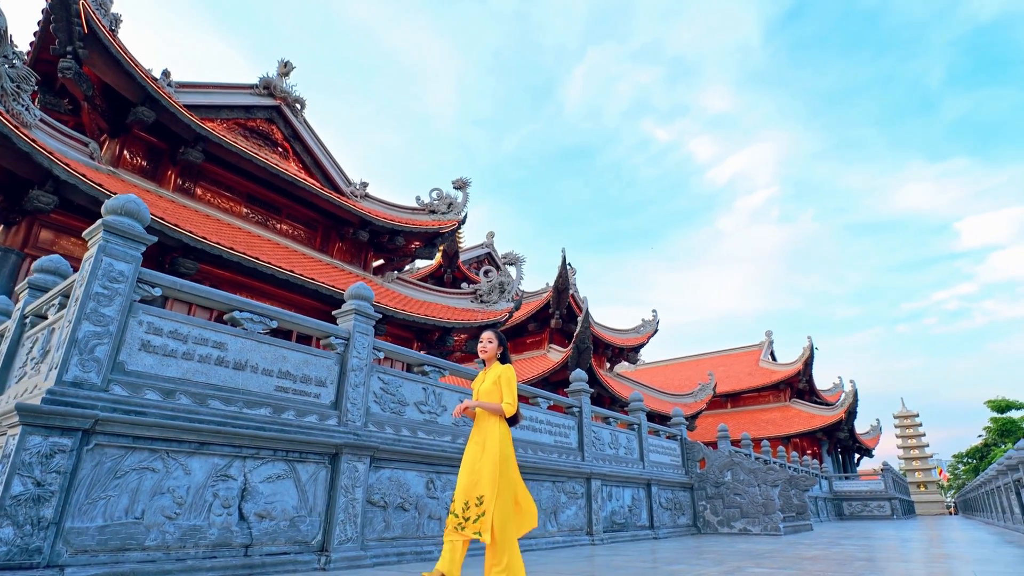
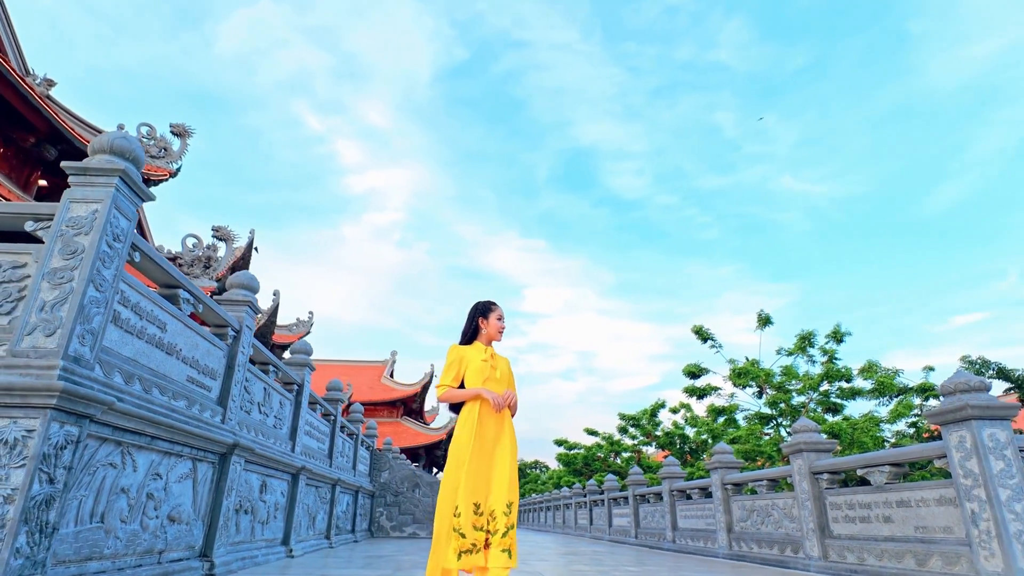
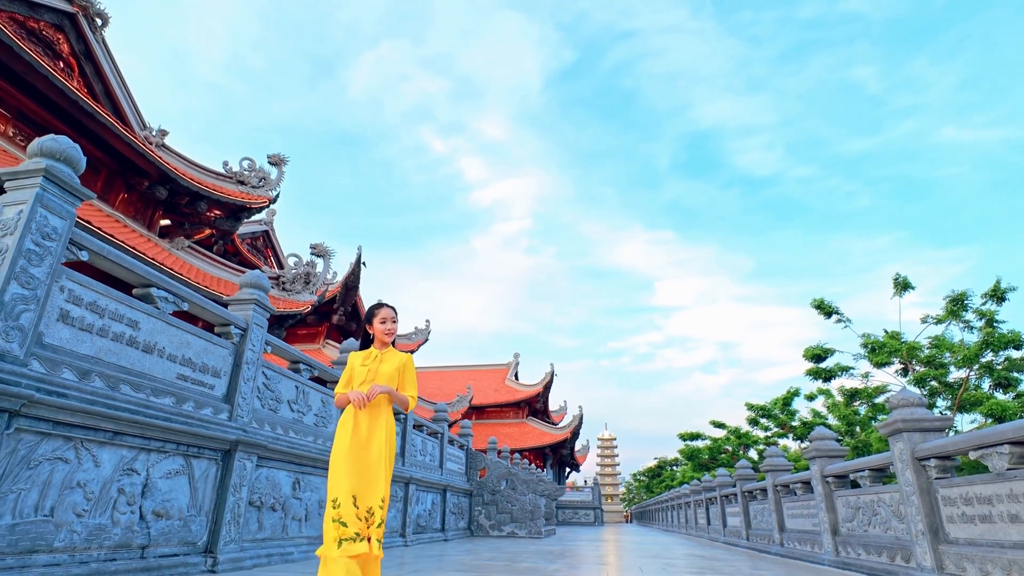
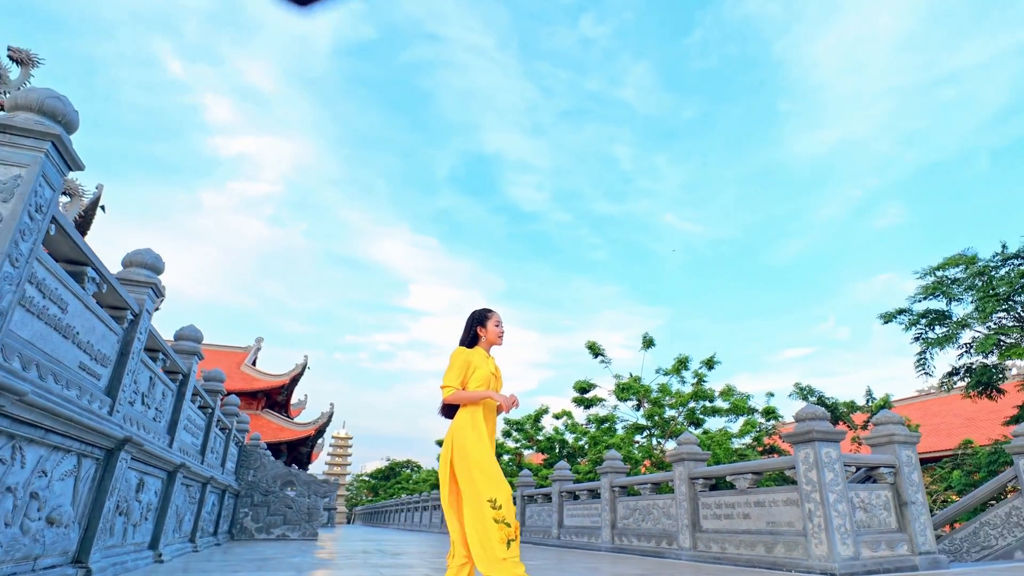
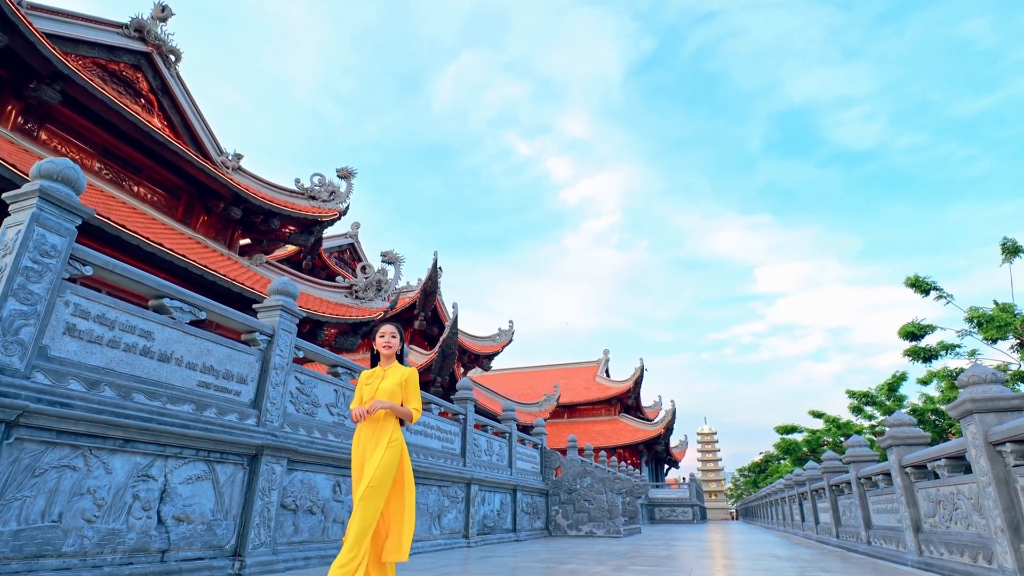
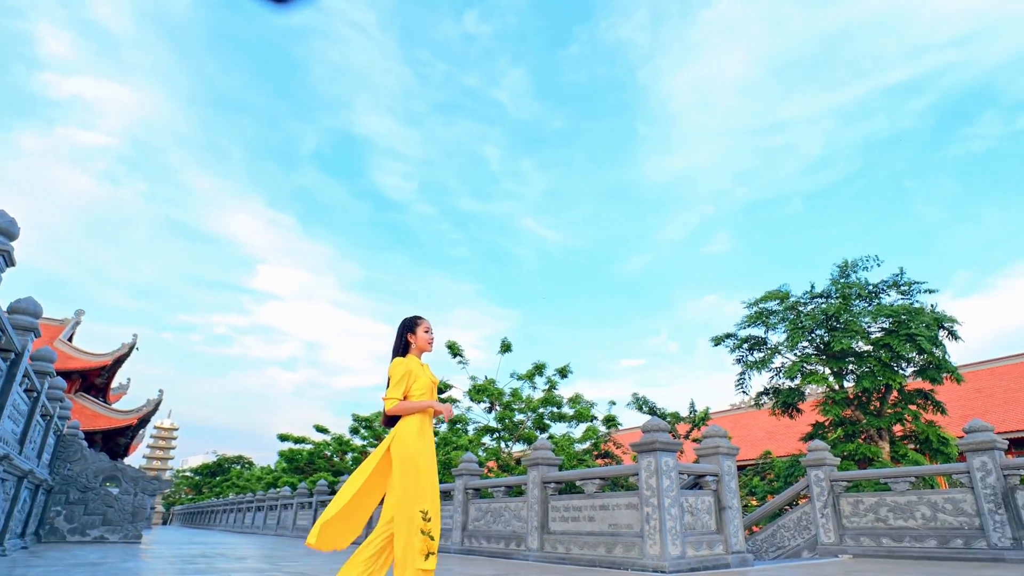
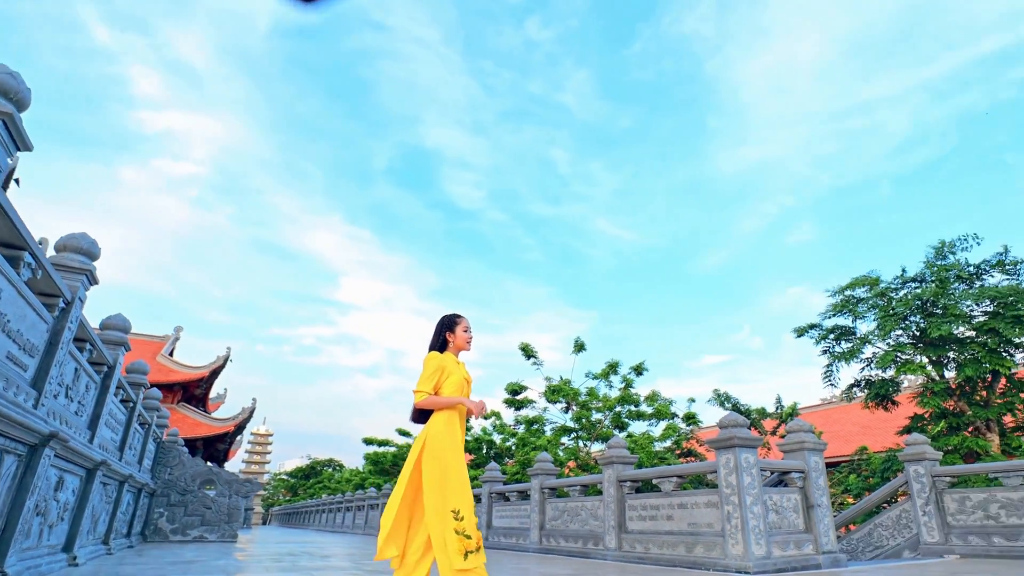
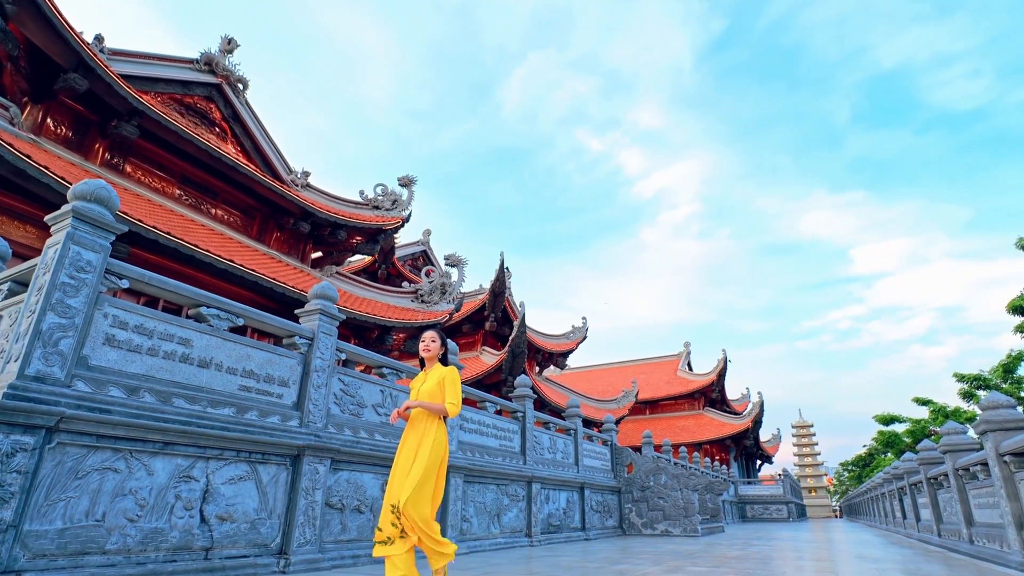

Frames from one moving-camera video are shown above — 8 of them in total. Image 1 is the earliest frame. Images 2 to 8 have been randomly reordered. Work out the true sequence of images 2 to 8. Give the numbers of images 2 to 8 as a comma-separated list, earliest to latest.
8, 5, 3, 2, 4, 7, 6
